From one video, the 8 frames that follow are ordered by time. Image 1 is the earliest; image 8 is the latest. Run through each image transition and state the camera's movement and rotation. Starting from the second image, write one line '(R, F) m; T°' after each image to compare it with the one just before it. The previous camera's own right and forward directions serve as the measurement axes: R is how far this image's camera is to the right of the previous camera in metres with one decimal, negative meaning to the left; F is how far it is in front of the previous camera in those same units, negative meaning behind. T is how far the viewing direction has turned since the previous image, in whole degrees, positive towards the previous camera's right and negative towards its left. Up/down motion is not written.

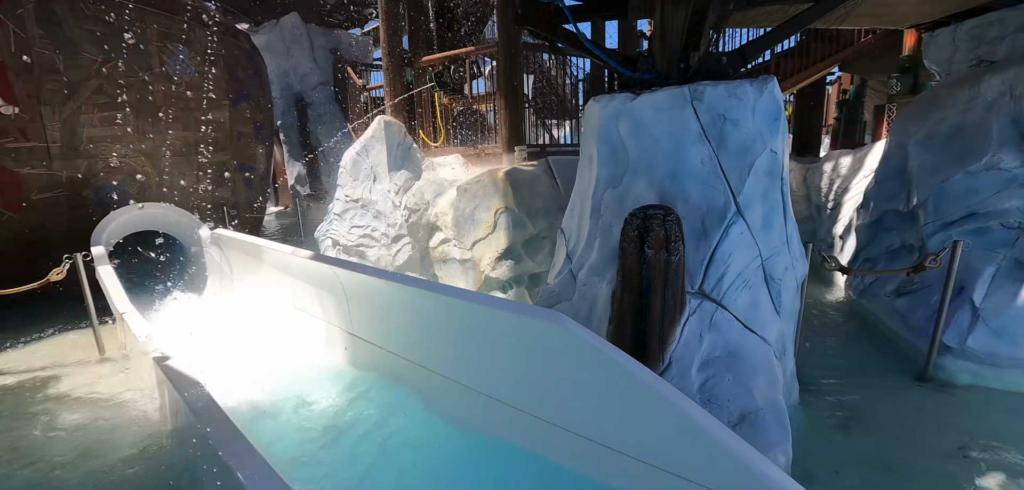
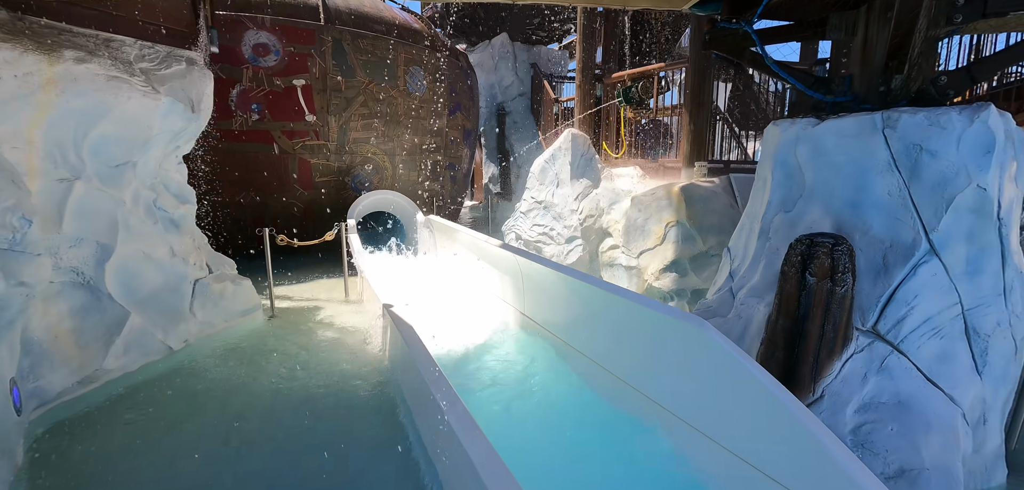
(+0.1, -0.3) m; -22°
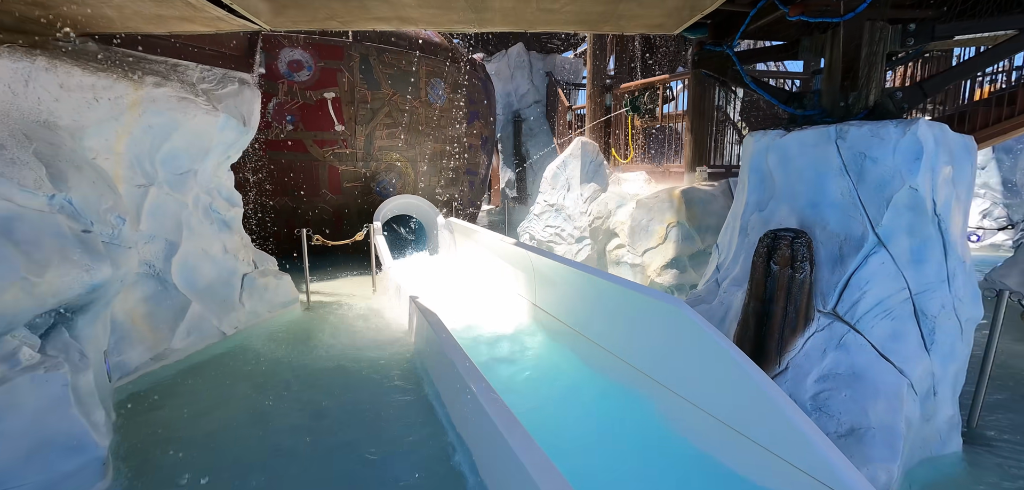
(0.0, -0.4) m; -2°
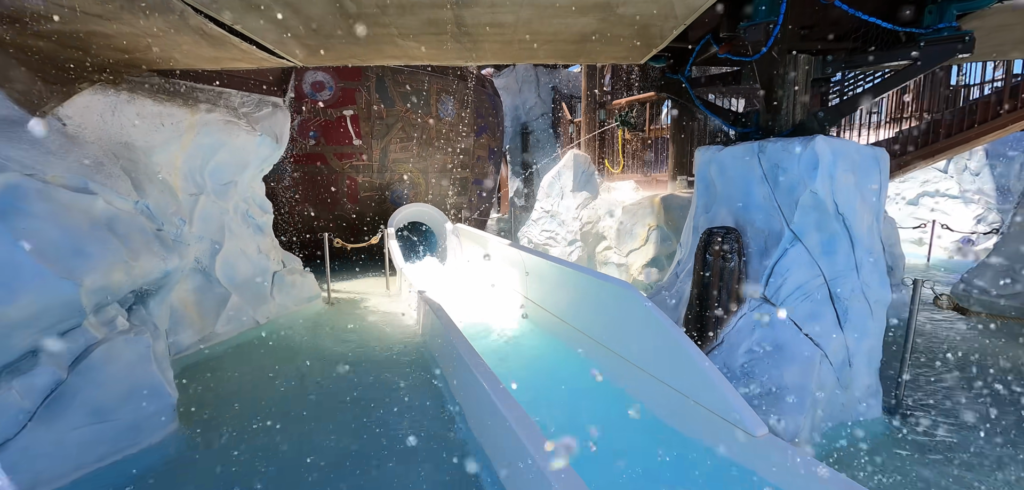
(+0.2, -0.5) m; -2°
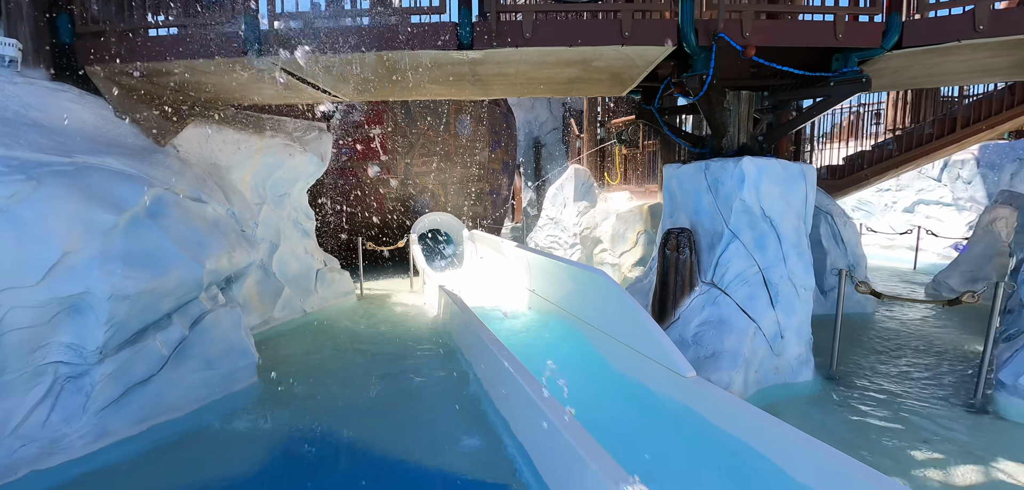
(+0.1, -0.7) m; -2°
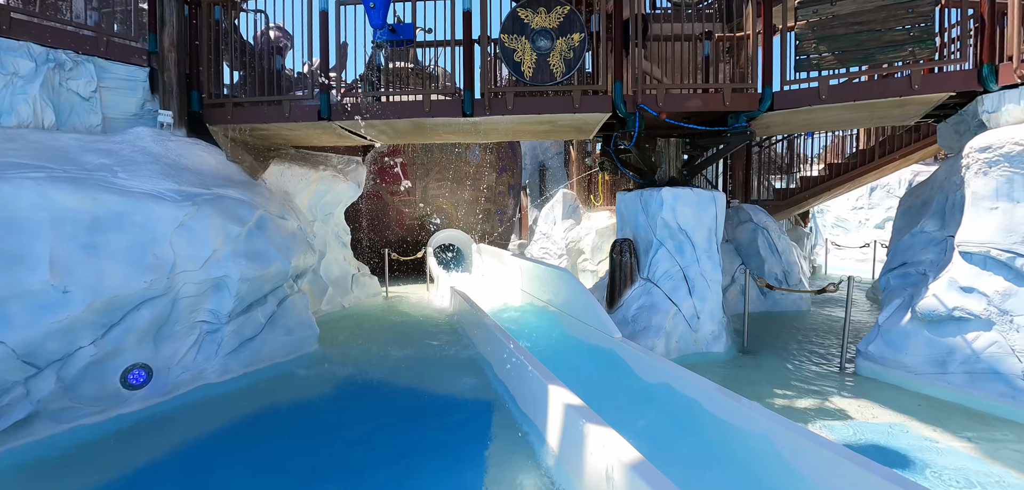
(+0.3, -1.3) m; -2°
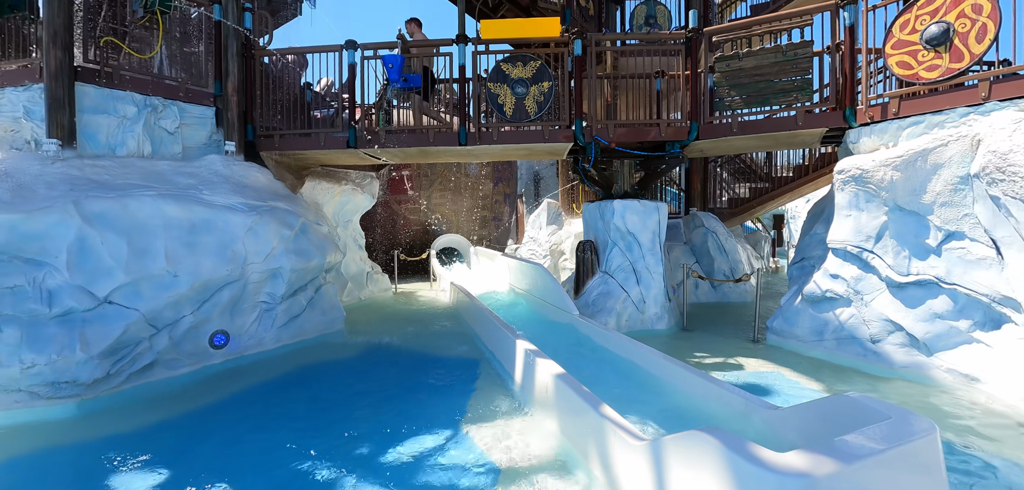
(+0.2, -1.2) m; 0°
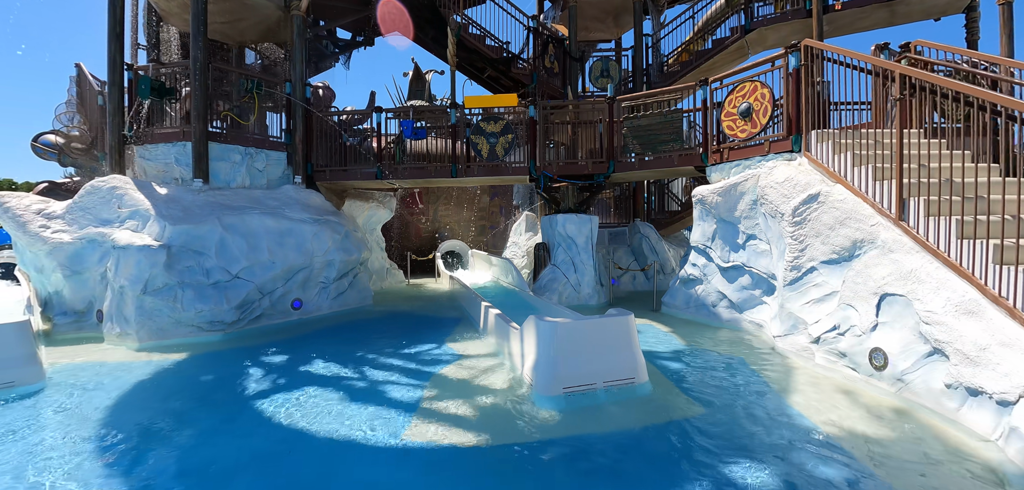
(+0.8, -2.6) m; -2°
